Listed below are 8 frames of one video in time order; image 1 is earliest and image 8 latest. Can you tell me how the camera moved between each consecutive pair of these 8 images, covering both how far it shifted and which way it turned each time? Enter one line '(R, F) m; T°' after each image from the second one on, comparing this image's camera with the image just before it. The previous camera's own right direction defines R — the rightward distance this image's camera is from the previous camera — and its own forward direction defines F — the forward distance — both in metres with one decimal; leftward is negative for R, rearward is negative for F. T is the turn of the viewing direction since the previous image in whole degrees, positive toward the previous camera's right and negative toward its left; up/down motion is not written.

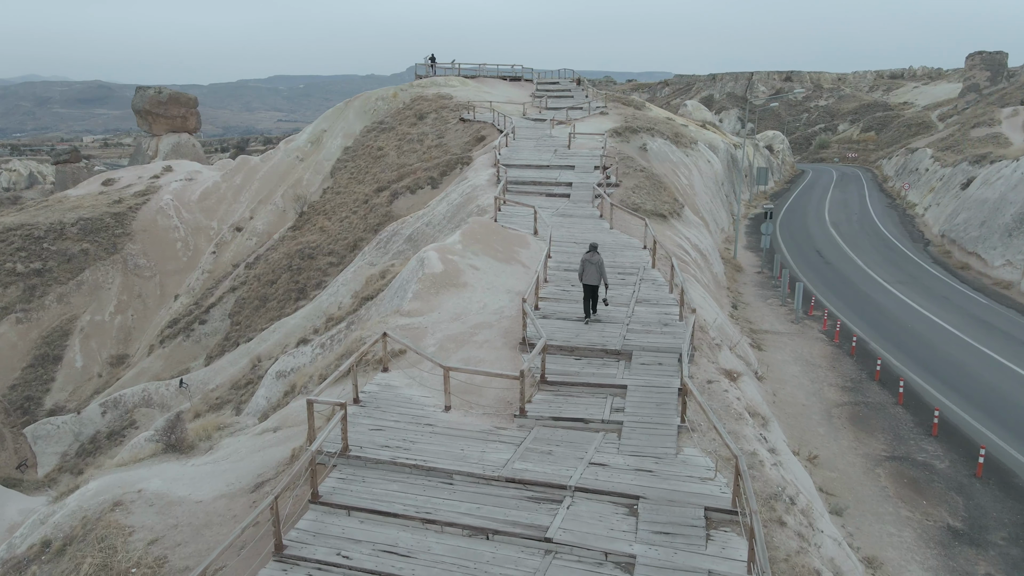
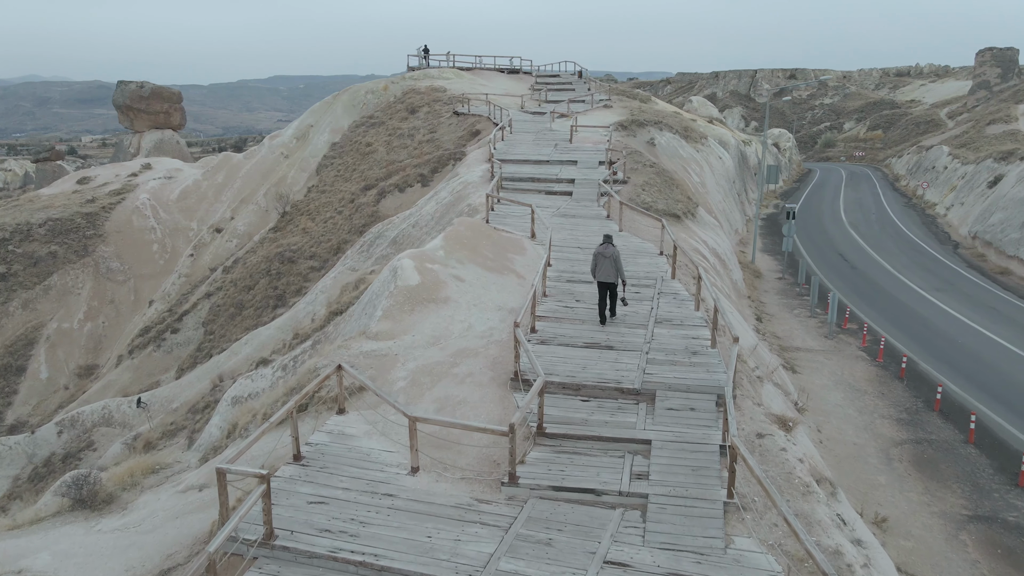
(+0.1, +2.5) m; 0°
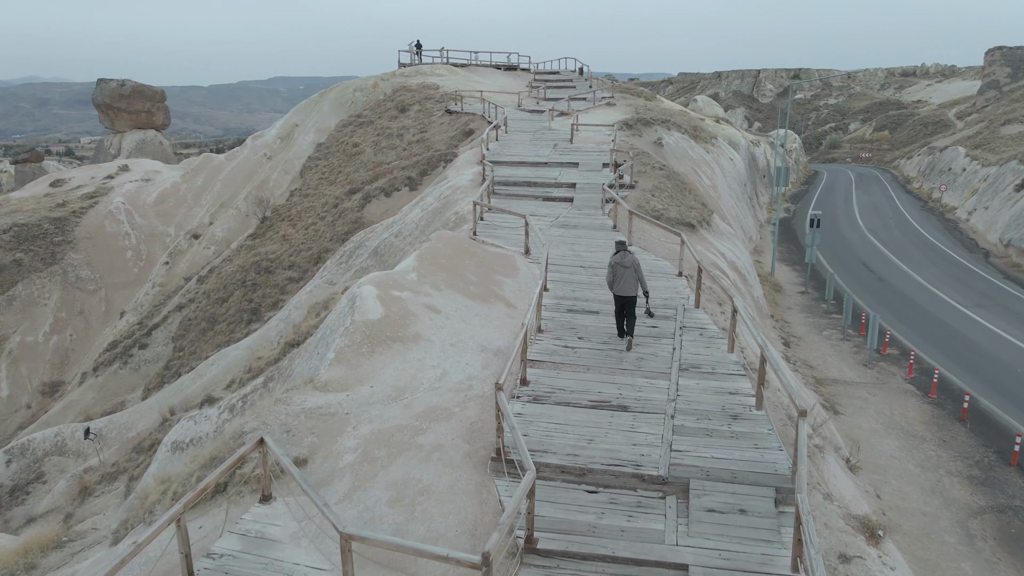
(+0.2, +2.3) m; 0°
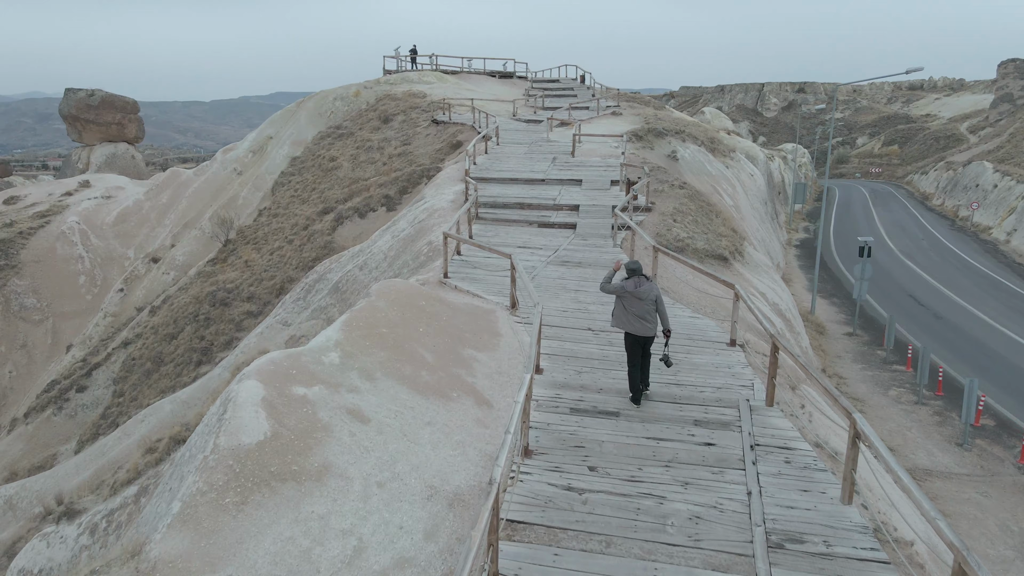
(+0.3, +3.6) m; 0°
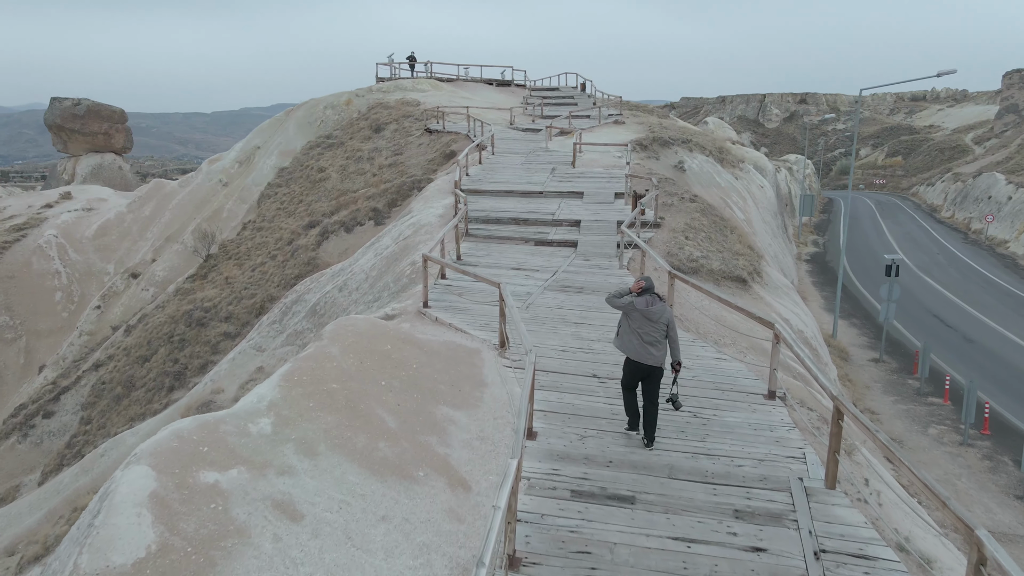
(+0.1, +1.5) m; 0°
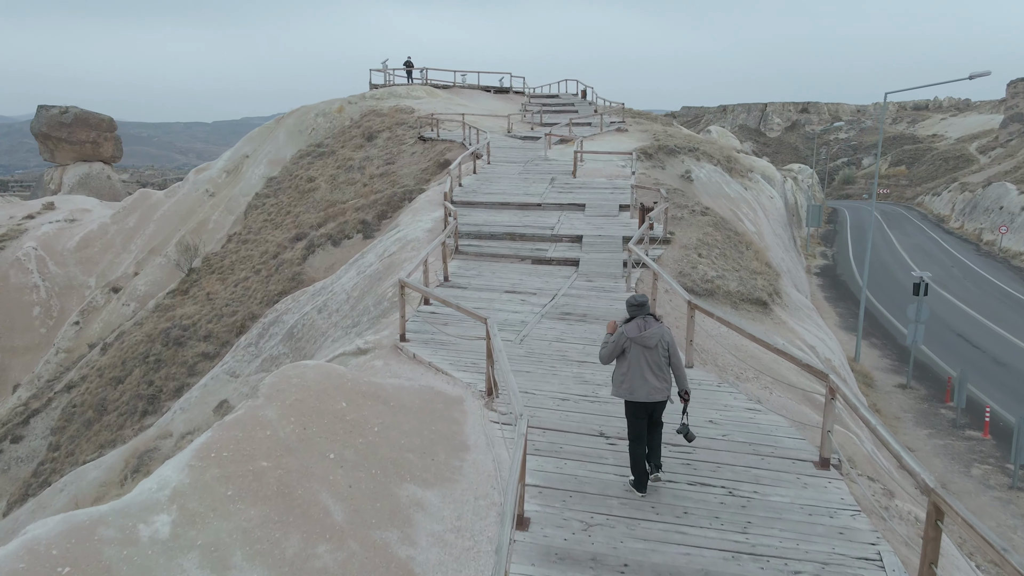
(+0.1, +1.3) m; 0°
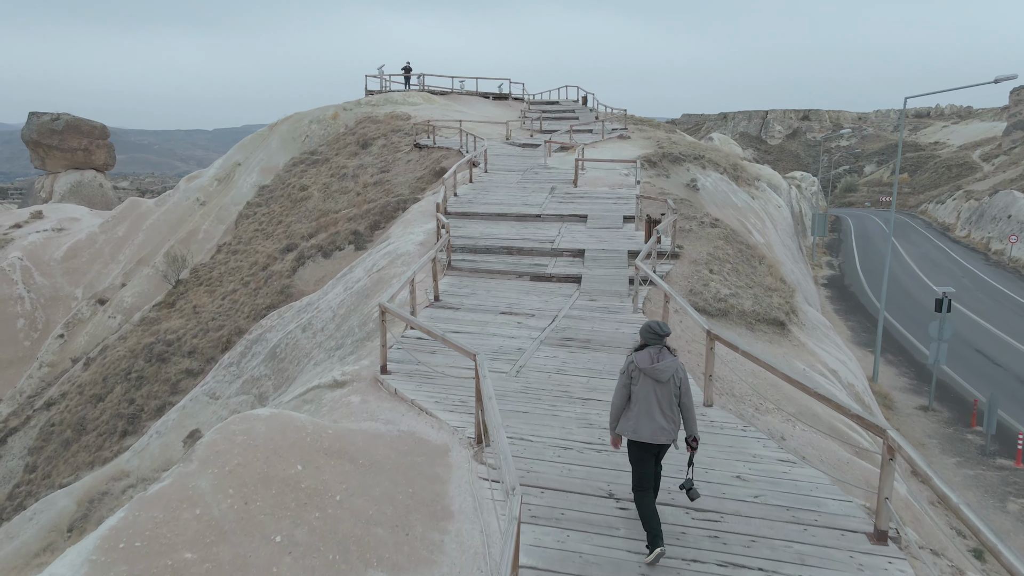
(+0.1, +0.9) m; 0°
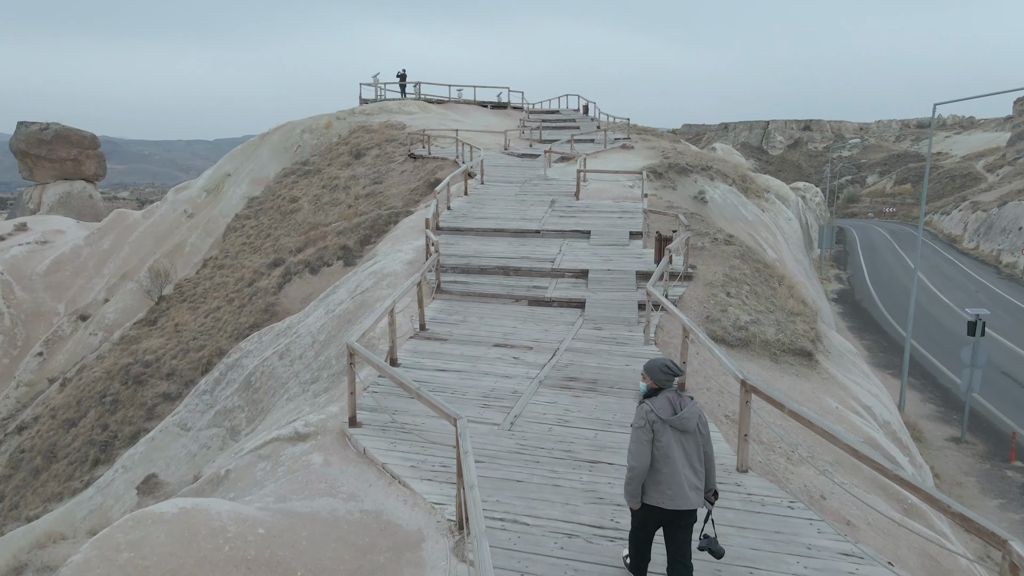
(+0.1, +1.1) m; 0°
